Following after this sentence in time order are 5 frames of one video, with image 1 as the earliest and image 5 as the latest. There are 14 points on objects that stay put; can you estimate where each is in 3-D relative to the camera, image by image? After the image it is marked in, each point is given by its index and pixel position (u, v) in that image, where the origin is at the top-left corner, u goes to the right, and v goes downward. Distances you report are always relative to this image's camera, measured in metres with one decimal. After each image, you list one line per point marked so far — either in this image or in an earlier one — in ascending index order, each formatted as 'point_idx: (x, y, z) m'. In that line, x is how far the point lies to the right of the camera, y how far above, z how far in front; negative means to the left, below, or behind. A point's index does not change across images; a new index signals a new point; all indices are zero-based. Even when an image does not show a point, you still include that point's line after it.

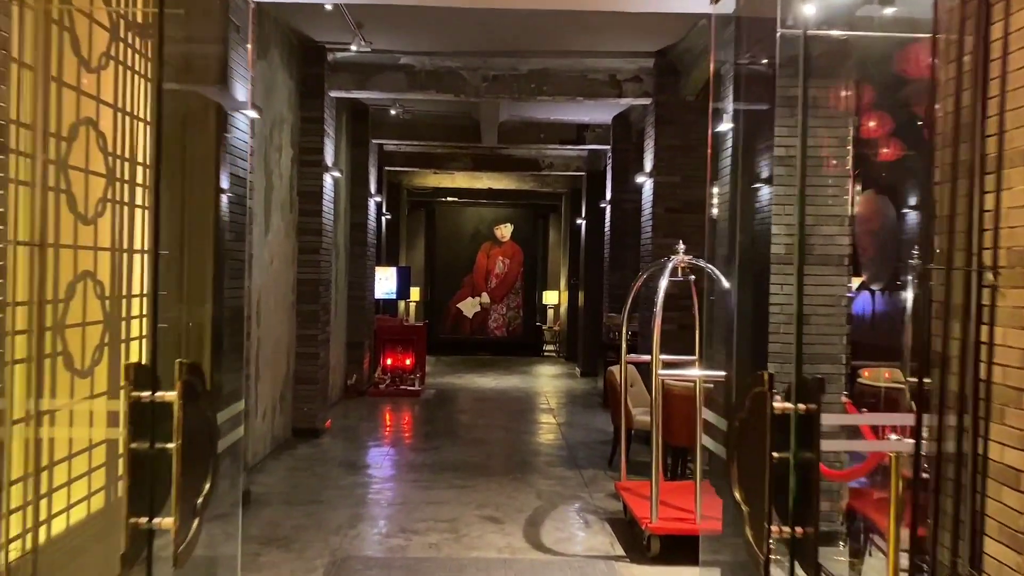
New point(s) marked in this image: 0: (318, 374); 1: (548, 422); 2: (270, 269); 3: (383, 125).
0: (-1.6, -0.7, +7.1) m
1: (+0.3, -1.3, +8.1) m
2: (-1.8, +0.1, +6.2) m
3: (-1.5, +1.9, +9.9) m
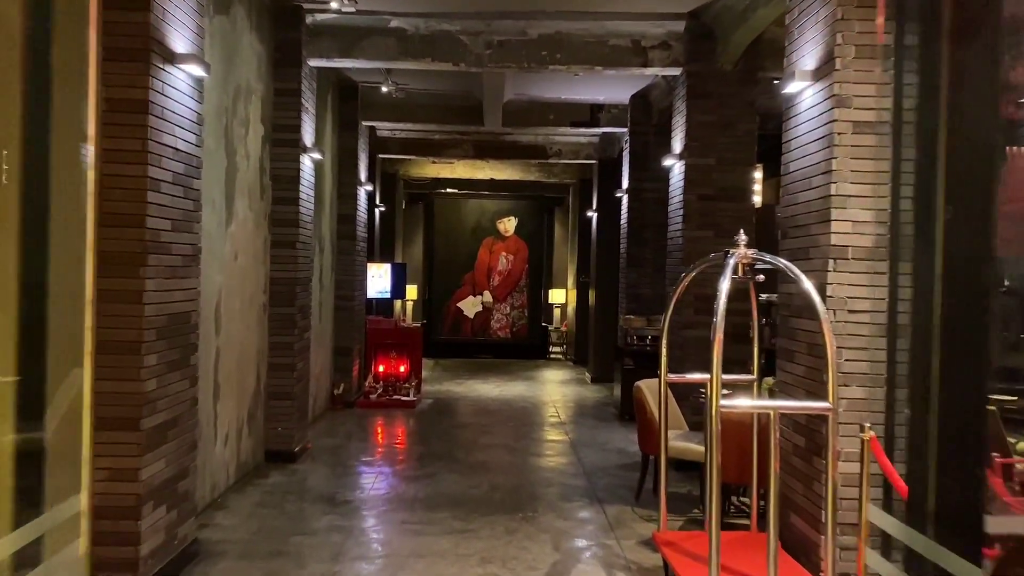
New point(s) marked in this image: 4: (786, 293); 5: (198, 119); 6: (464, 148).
0: (-1.6, -0.7, +6.1) m
1: (+0.4, -1.3, +7.2) m
2: (-1.7, +0.1, +5.2) m
3: (-1.5, +1.9, +8.9) m
4: (+1.3, 0.0, +4.0) m
5: (-1.5, +0.8, +4.1) m
6: (-0.6, +1.9, +11.2) m
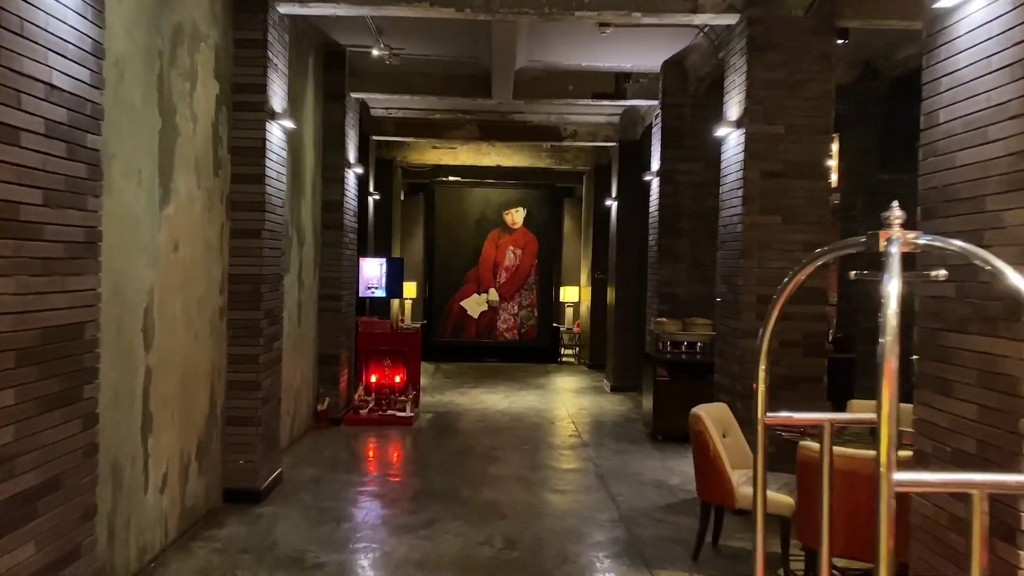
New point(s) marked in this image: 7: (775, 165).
0: (-1.5, -0.7, +4.9) m
1: (+0.5, -1.3, +6.0) m
2: (-1.6, +0.1, +4.0) m
3: (-1.4, +2.0, +7.7) m
4: (+1.4, 0.0, +2.8) m
5: (-1.4, +0.8, +2.9) m
6: (-0.5, +1.9, +10.0) m
7: (+1.6, +0.7, +4.9) m
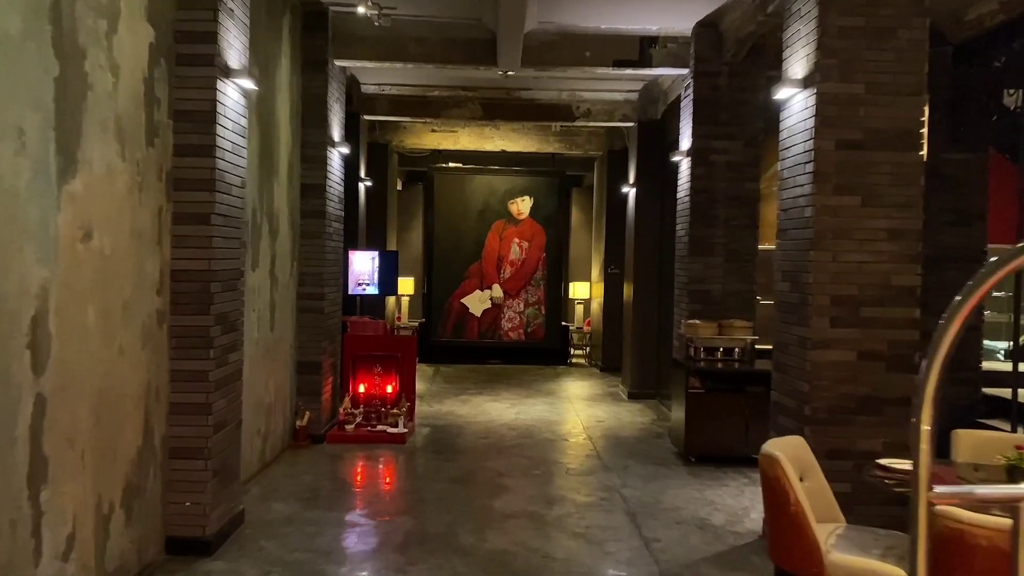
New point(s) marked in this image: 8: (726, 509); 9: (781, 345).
0: (-1.4, -0.7, +3.9) m
1: (+0.6, -1.3, +5.0) m
2: (-1.6, +0.1, +3.0) m
3: (-1.3, +2.0, +6.7) m
4: (+1.5, 0.0, +1.8) m
5: (-1.4, +0.8, +1.9) m
6: (-0.5, +2.0, +9.0) m
7: (+1.6, +0.7, +3.9) m
8: (+1.3, -1.3, +4.9) m
9: (+1.4, -0.3, +4.3) m
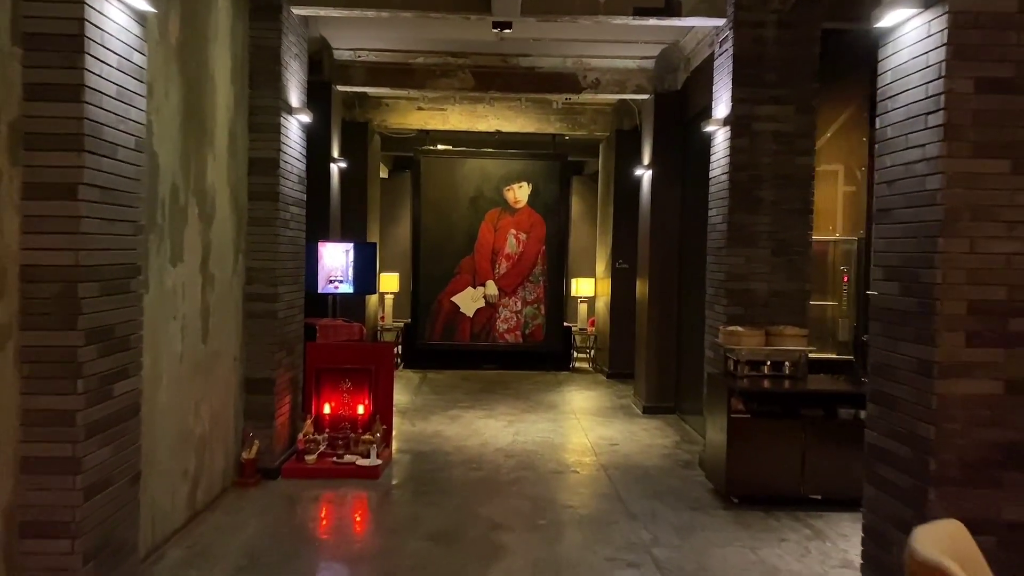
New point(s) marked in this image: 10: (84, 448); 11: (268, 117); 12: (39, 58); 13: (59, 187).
0: (-1.4, -0.7, +2.7) m
1: (+0.5, -1.3, +3.8) m
2: (-1.6, +0.1, +1.8) m
3: (-1.3, +2.0, +5.5) m
4: (+1.5, -0.1, +0.6) m
5: (-1.4, +0.8, +0.7) m
6: (-0.5, +2.0, +7.8) m
7: (+1.6, +0.7, +2.8) m
8: (+1.3, -1.3, +3.7) m
9: (+1.4, -0.3, +3.1) m
10: (-1.4, -0.5, +2.7) m
11: (-1.5, +1.0, +5.1) m
12: (-1.5, +0.7, +2.7) m
13: (-1.5, +0.3, +2.7) m
